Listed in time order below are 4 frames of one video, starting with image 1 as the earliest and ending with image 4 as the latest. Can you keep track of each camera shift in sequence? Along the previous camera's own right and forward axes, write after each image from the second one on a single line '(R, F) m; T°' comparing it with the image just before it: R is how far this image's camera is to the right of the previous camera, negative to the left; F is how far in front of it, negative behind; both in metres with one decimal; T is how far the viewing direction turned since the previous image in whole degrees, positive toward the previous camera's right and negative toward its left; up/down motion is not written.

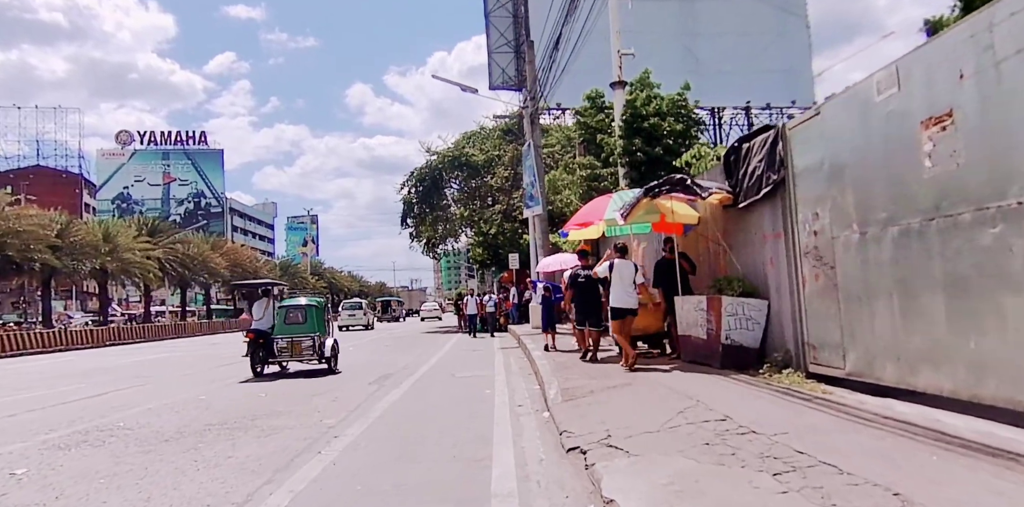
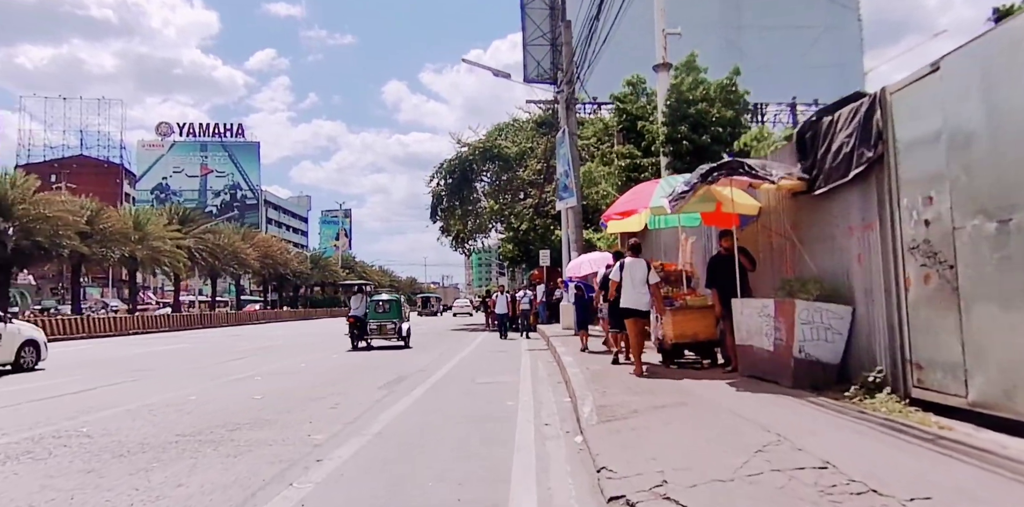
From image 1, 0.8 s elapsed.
(0.0, +1.4) m; -3°
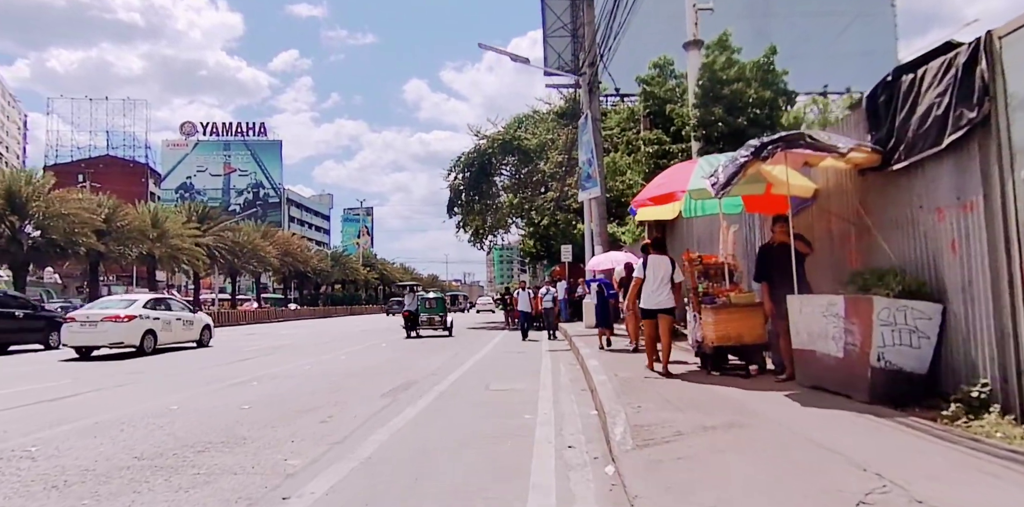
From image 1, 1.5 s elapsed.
(+0.1, +1.2) m; -2°
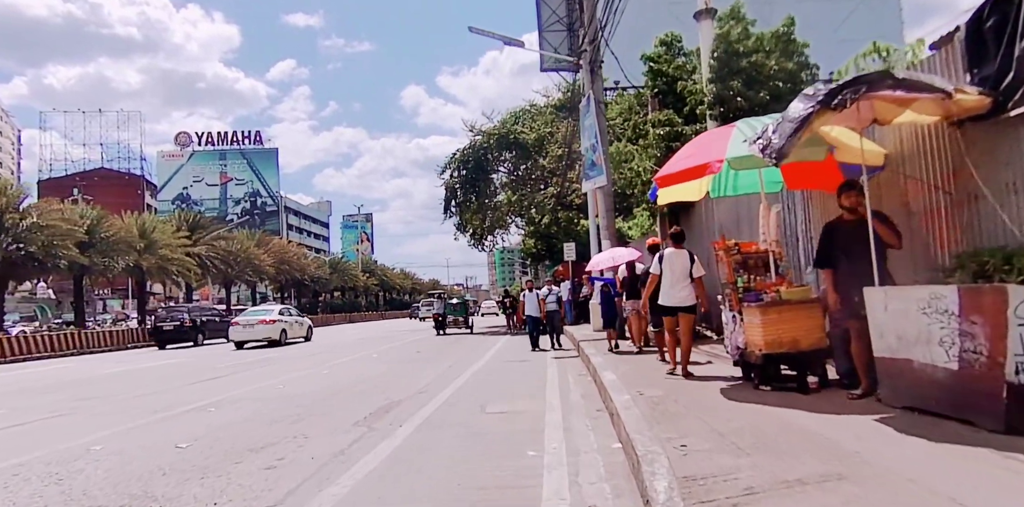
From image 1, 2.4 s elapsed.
(+0.1, +1.7) m; 0°
